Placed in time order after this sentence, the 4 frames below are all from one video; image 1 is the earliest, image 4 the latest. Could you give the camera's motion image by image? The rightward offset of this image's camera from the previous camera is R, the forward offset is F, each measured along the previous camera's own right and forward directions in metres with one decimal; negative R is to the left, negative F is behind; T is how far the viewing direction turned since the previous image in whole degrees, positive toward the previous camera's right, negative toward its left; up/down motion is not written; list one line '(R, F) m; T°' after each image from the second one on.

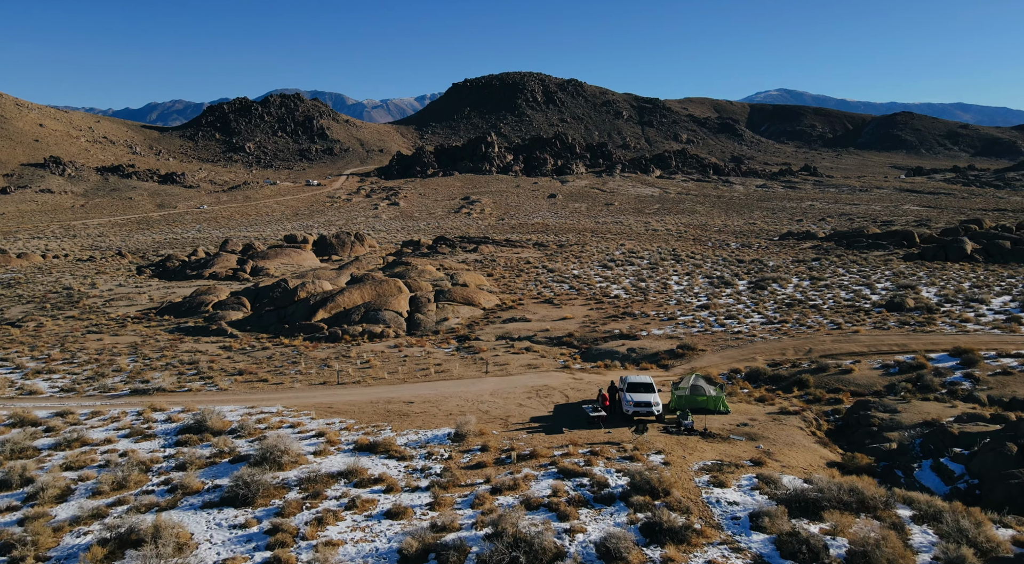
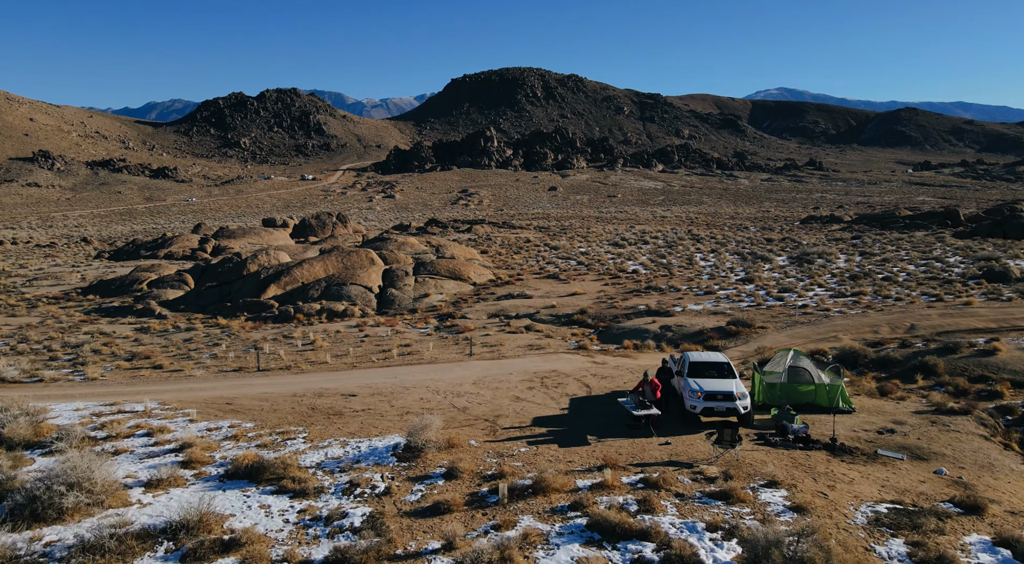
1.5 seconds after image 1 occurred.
(+0.1, +8.8) m; 0°
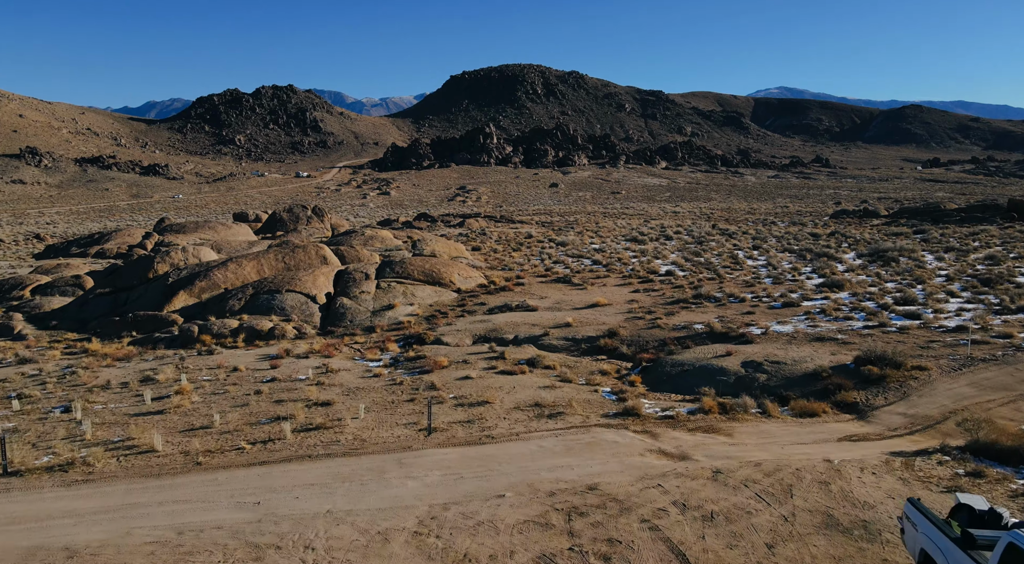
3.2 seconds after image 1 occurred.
(+0.1, +10.2) m; 0°
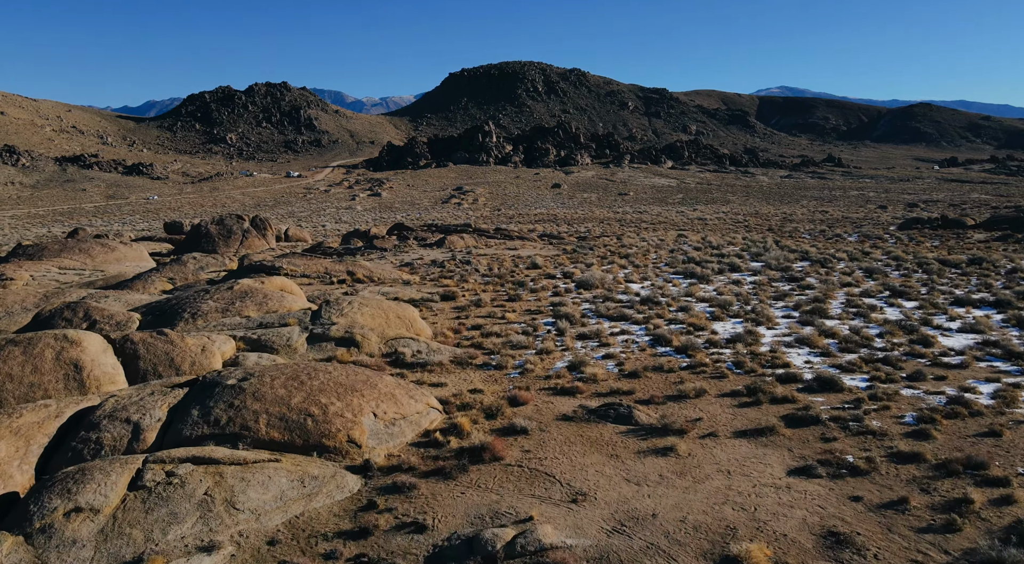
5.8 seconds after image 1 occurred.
(+0.2, +17.9) m; 0°
